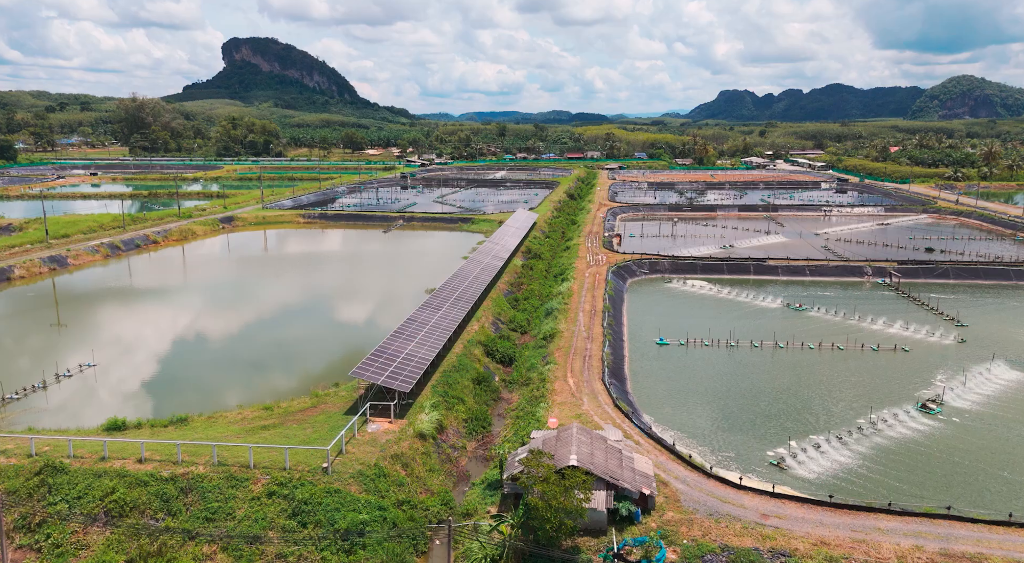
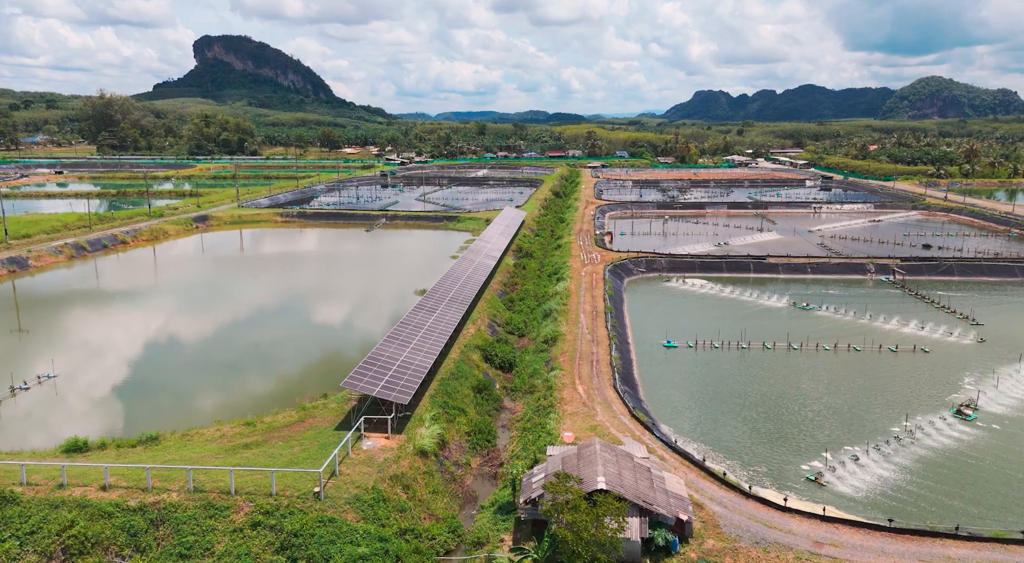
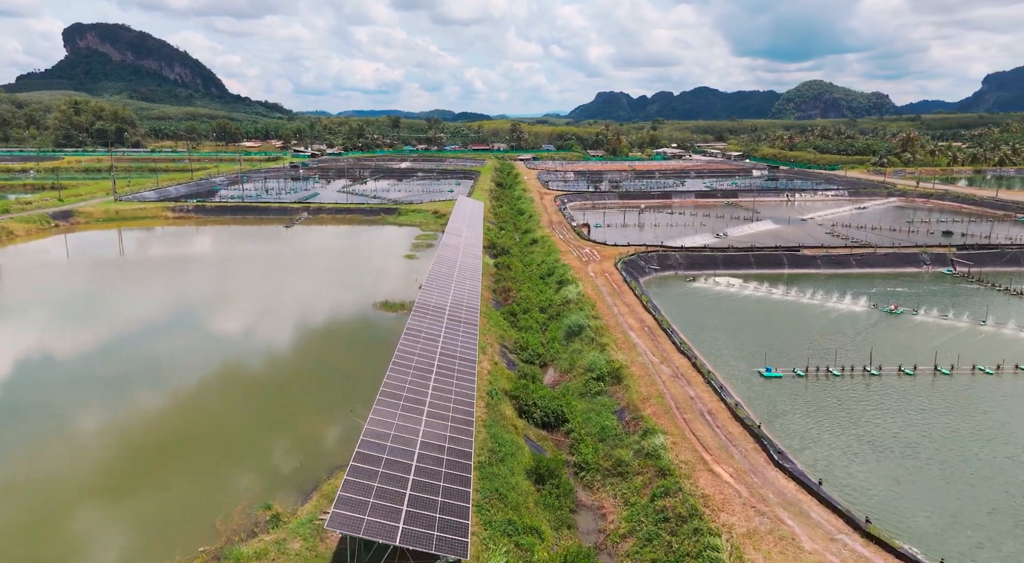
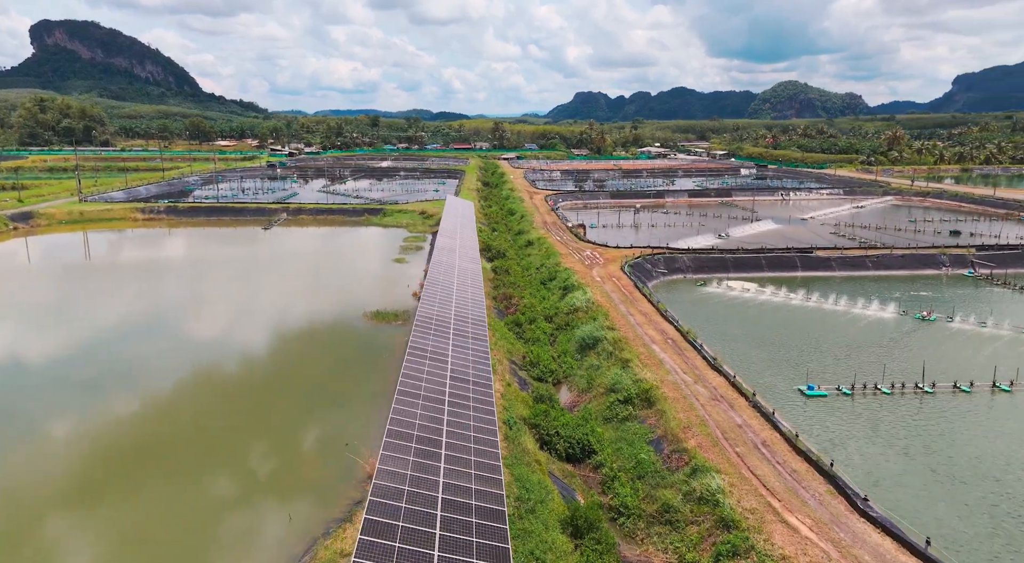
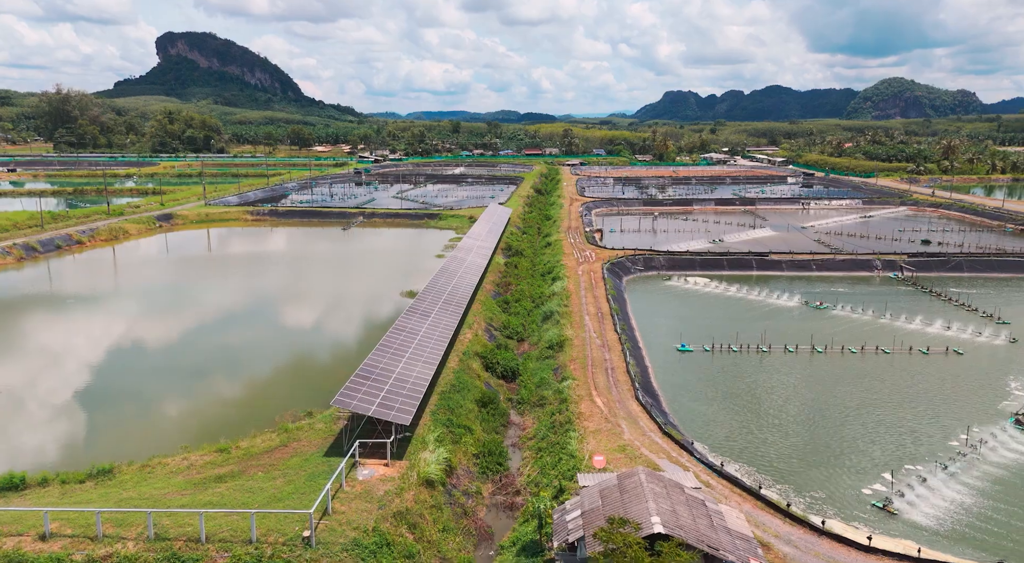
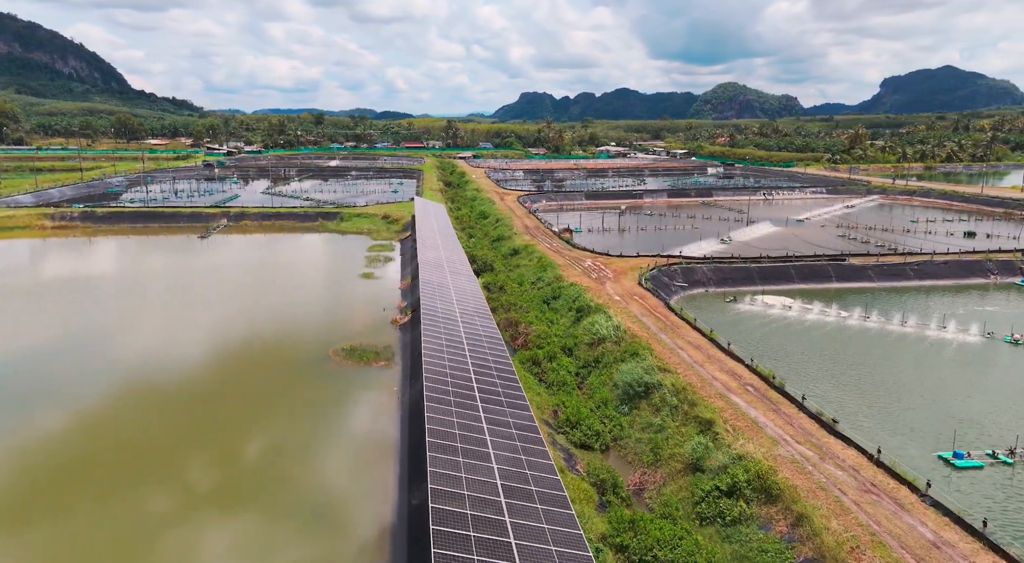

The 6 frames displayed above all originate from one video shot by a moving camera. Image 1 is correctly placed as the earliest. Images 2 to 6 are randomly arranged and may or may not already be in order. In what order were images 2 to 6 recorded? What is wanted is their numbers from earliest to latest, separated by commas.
2, 5, 3, 4, 6
